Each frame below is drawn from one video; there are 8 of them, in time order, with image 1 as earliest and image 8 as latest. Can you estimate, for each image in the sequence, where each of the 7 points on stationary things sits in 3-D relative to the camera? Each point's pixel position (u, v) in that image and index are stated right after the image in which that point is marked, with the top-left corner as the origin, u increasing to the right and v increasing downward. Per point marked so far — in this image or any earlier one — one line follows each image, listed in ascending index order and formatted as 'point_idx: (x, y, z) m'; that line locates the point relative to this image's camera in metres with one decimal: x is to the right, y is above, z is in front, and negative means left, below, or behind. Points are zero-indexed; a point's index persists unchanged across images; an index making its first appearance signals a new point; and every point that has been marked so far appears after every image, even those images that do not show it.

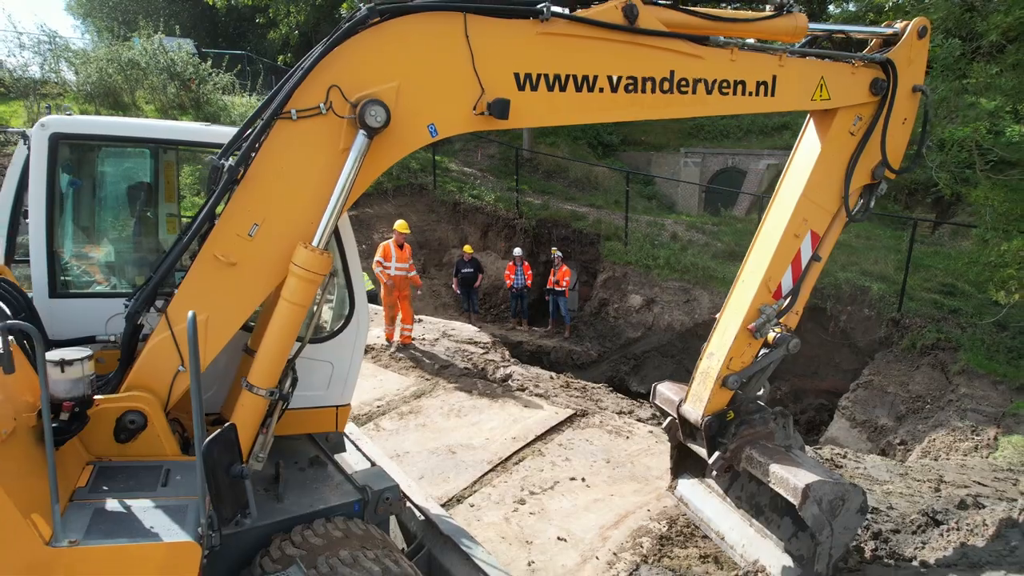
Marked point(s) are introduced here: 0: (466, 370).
0: (-0.4, -0.7, +6.4) m
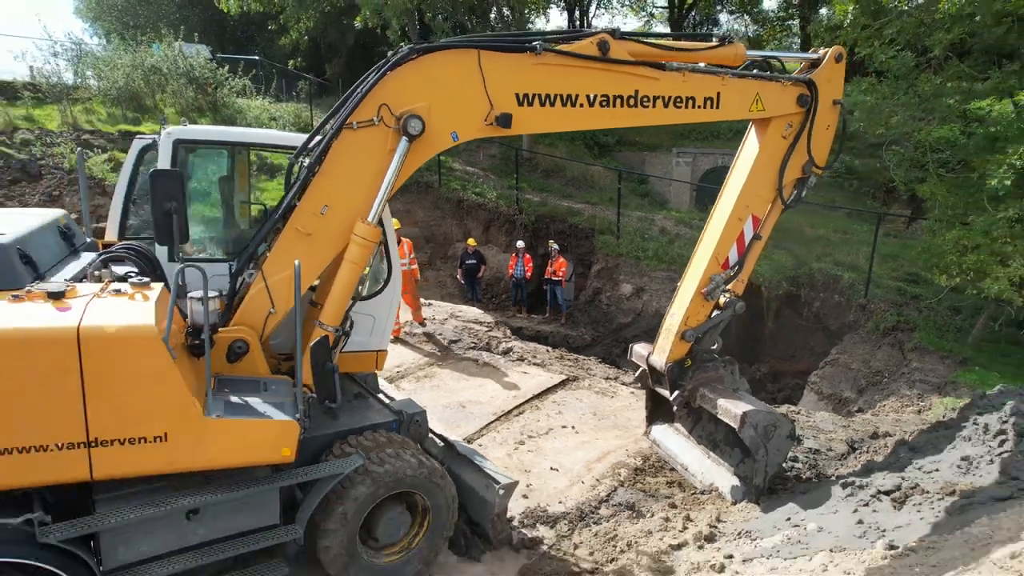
0: (-0.4, -0.5, +7.3) m
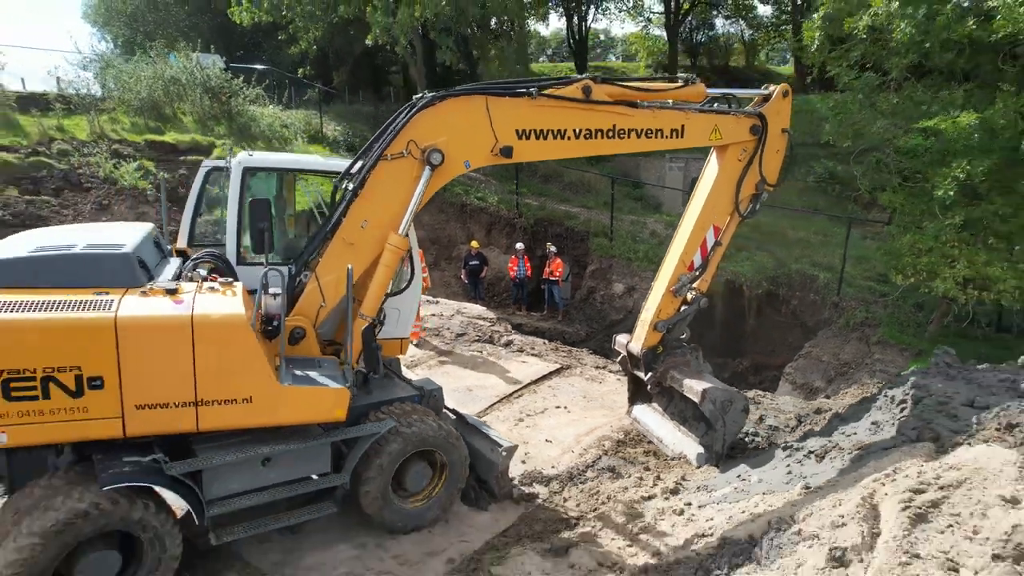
0: (-0.4, -0.5, +8.1) m
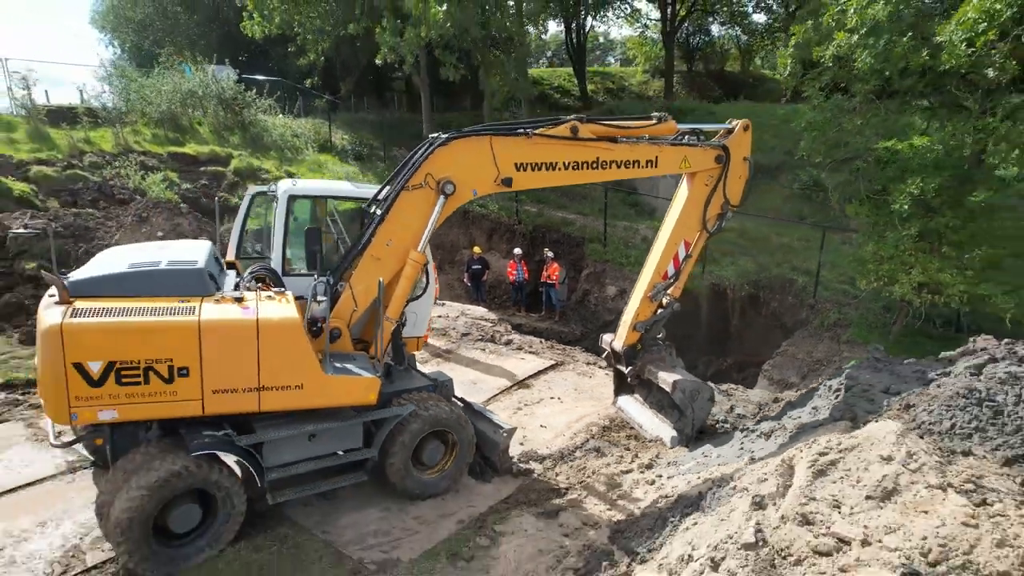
0: (-0.4, -0.6, +9.0) m
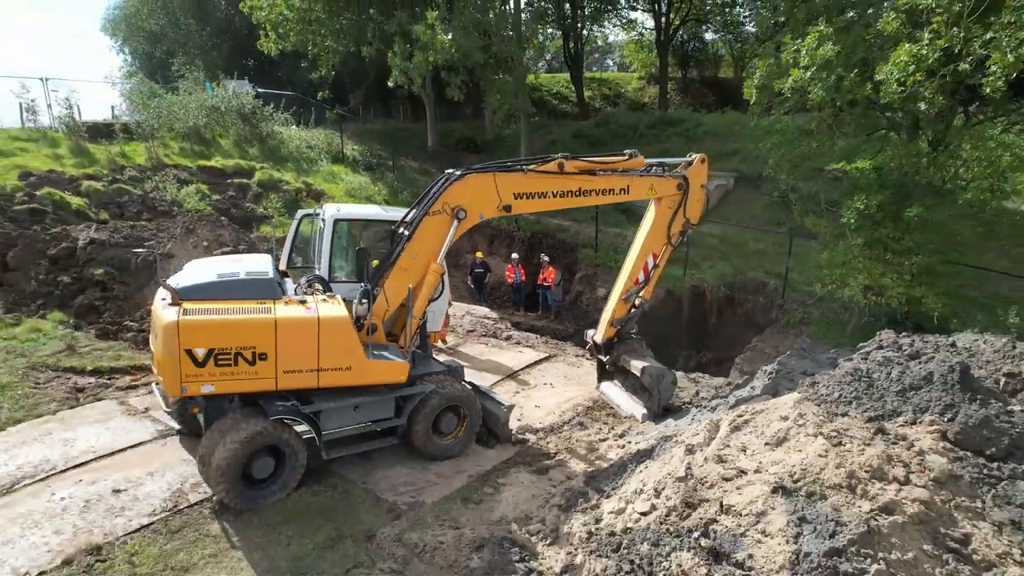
0: (-0.4, -0.6, +10.3) m
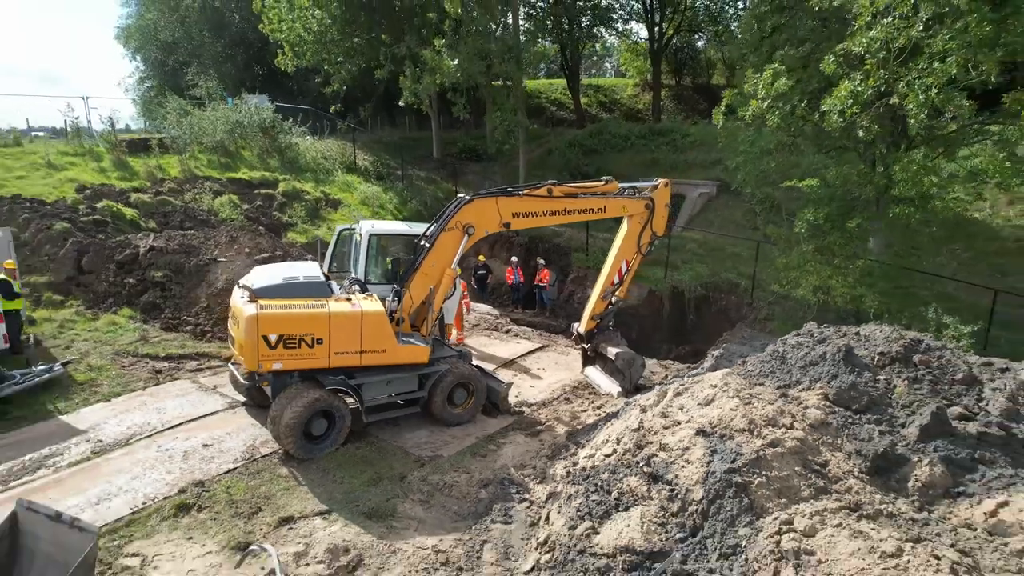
0: (-0.4, -0.6, +11.9) m
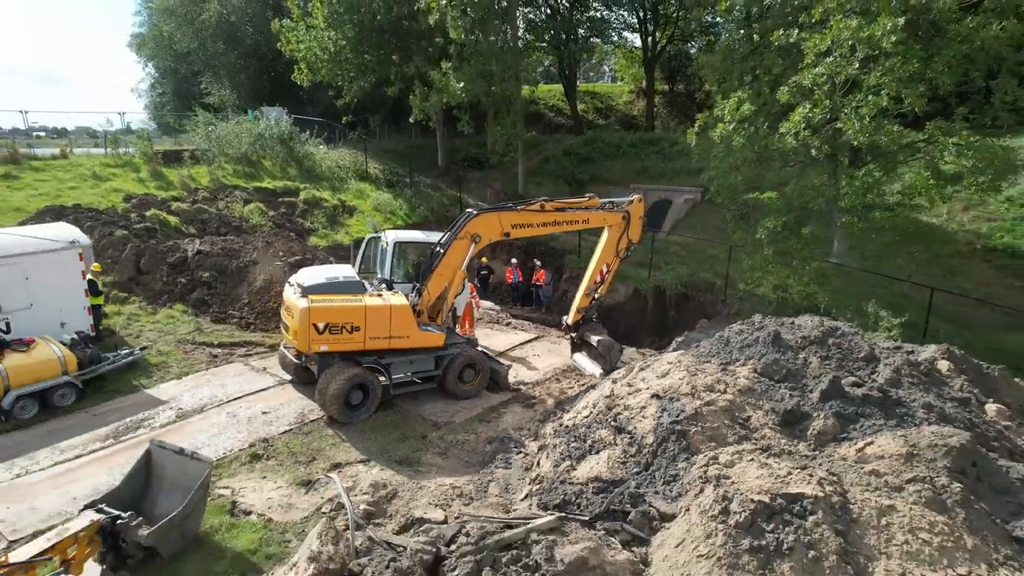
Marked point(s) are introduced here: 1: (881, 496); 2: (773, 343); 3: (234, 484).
0: (-0.4, -0.6, +13.6) m
1: (+2.8, -1.6, +5.6) m
2: (+2.7, -0.6, +7.9) m
3: (-2.6, -1.8, +7.1) m
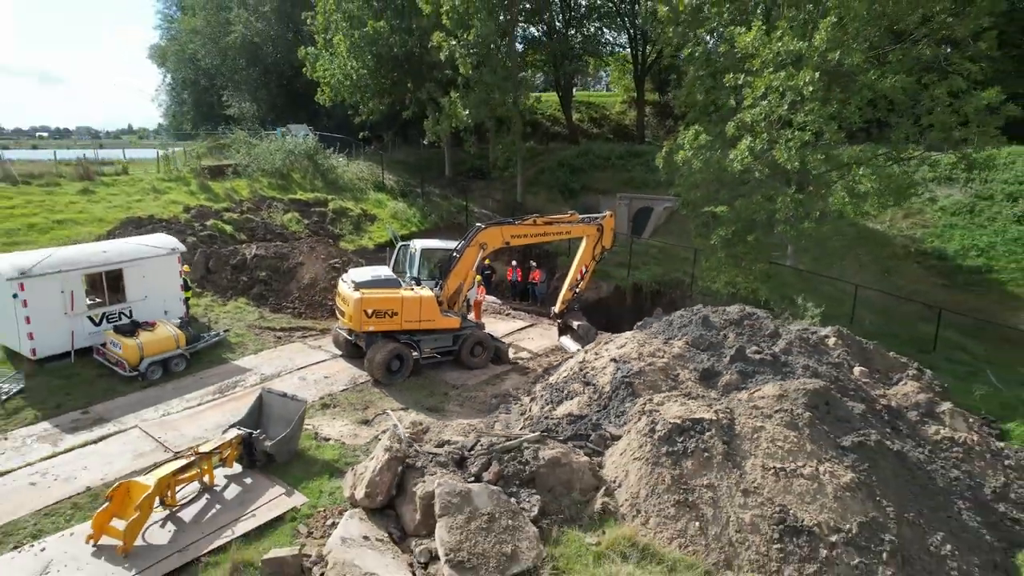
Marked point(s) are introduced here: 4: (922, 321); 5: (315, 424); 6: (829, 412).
0: (-0.4, -0.5, +16.4) m
1: (+2.7, -1.5, +8.5) m
2: (+2.7, -0.5, +10.8) m
3: (-2.6, -1.8, +9.9) m
4: (+9.0, -0.7, +16.7) m
5: (-2.6, -1.8, +9.8) m
6: (+3.7, -1.4, +8.8) m
